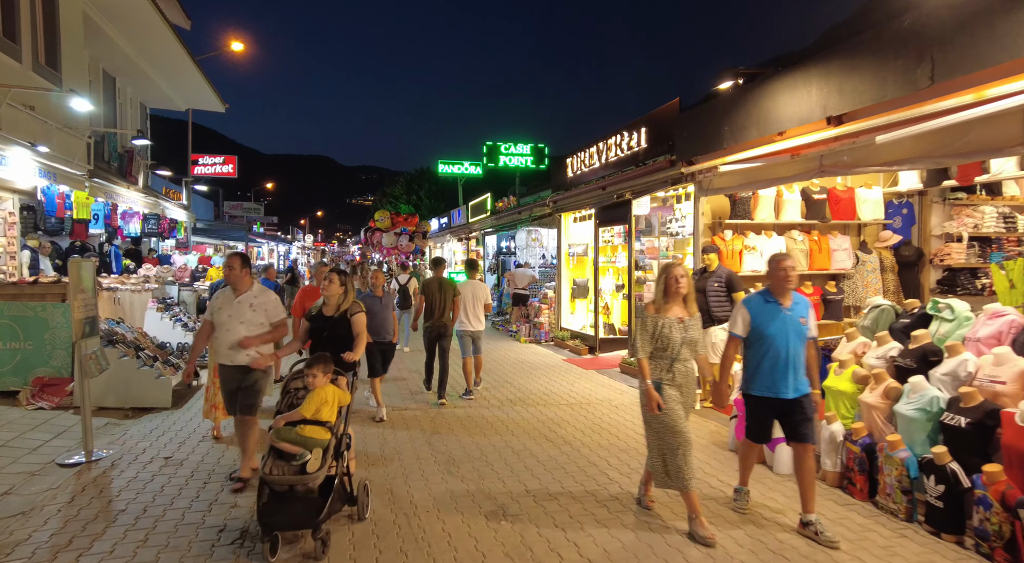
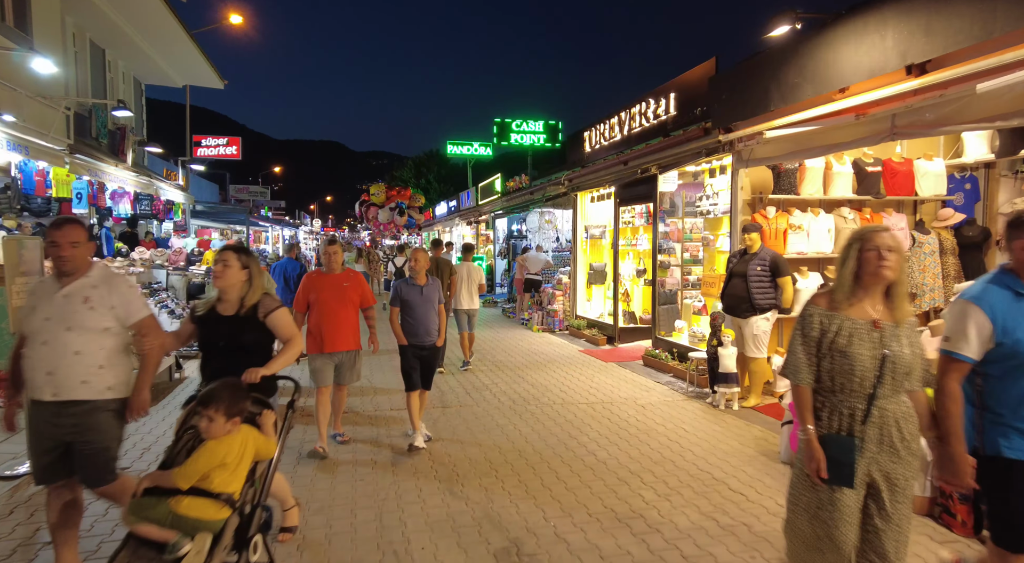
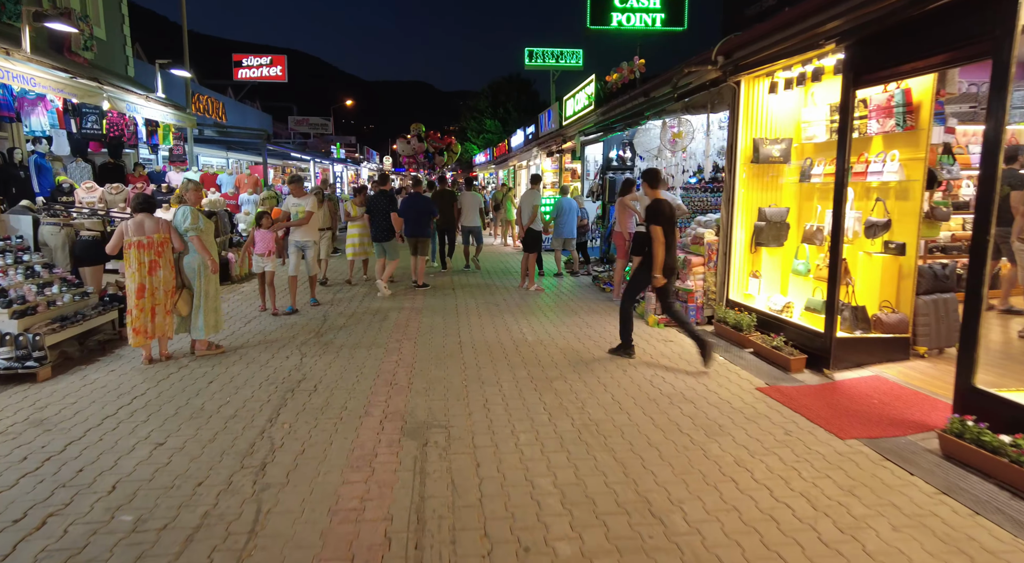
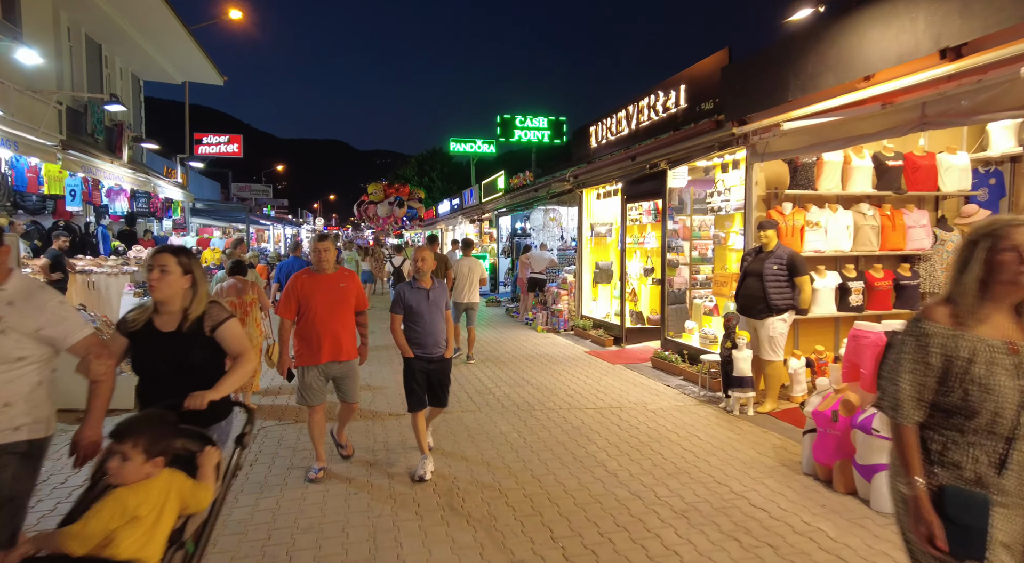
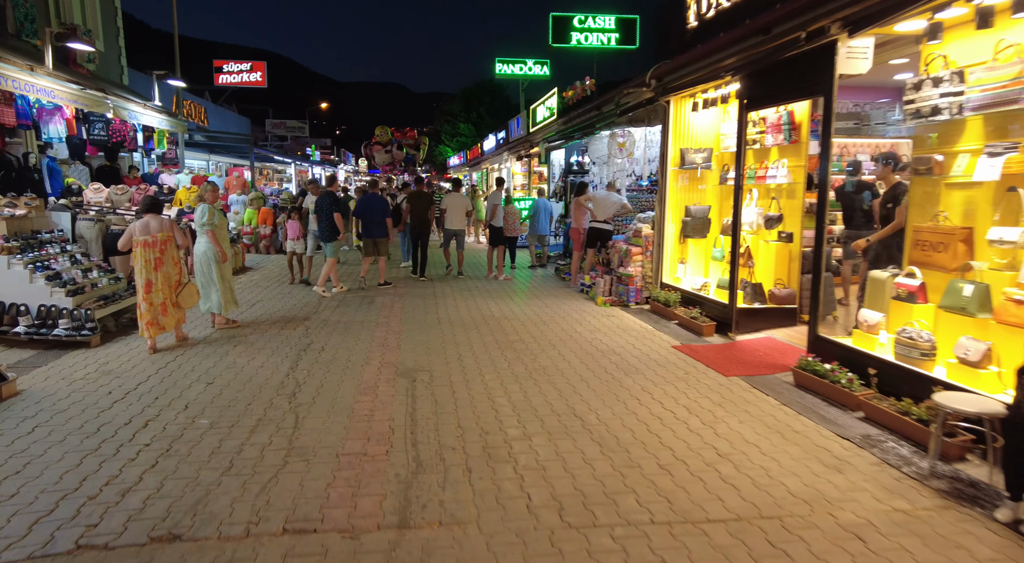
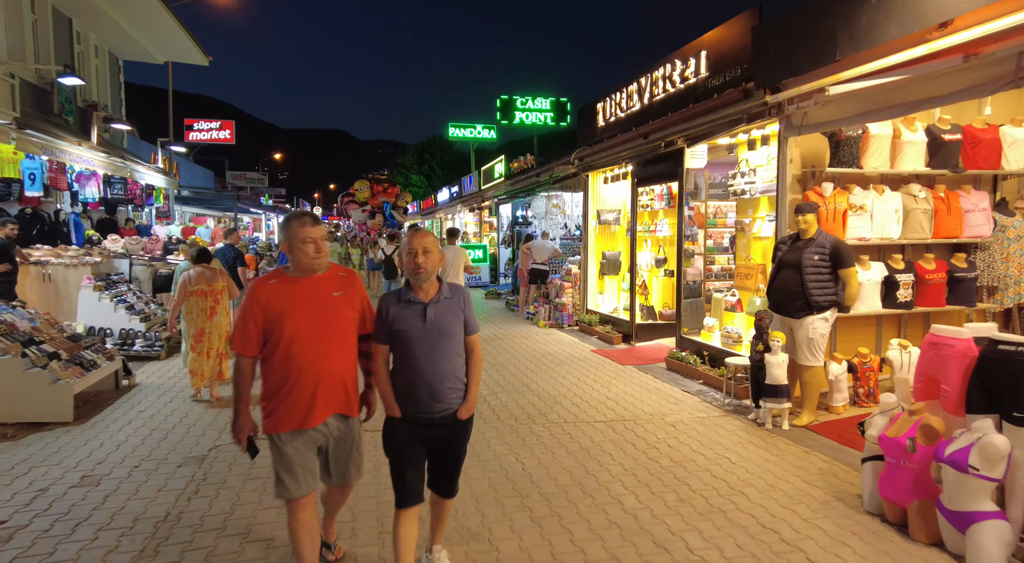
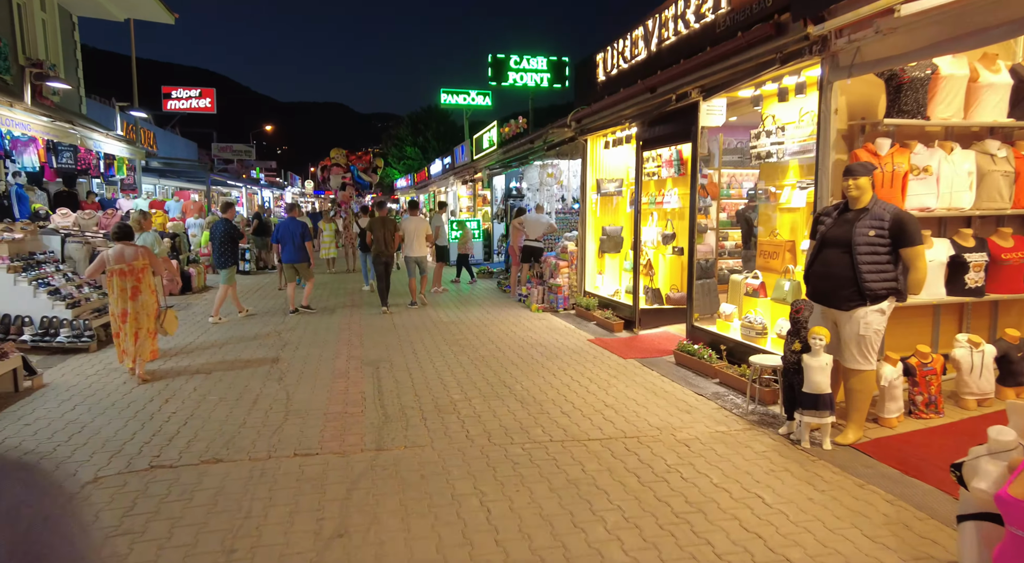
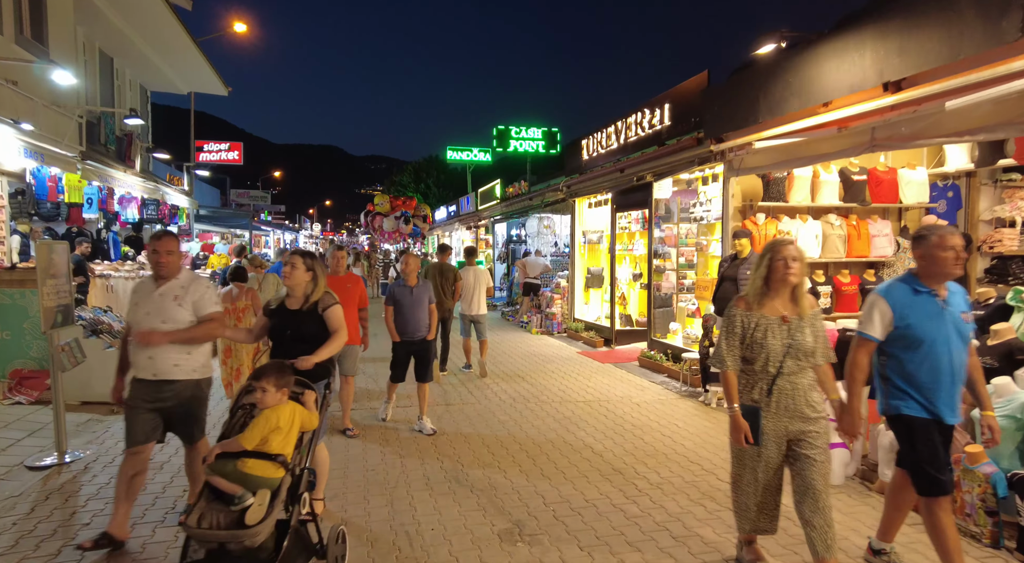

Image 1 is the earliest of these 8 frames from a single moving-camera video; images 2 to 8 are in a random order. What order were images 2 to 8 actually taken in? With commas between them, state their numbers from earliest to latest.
8, 2, 4, 6, 7, 5, 3
